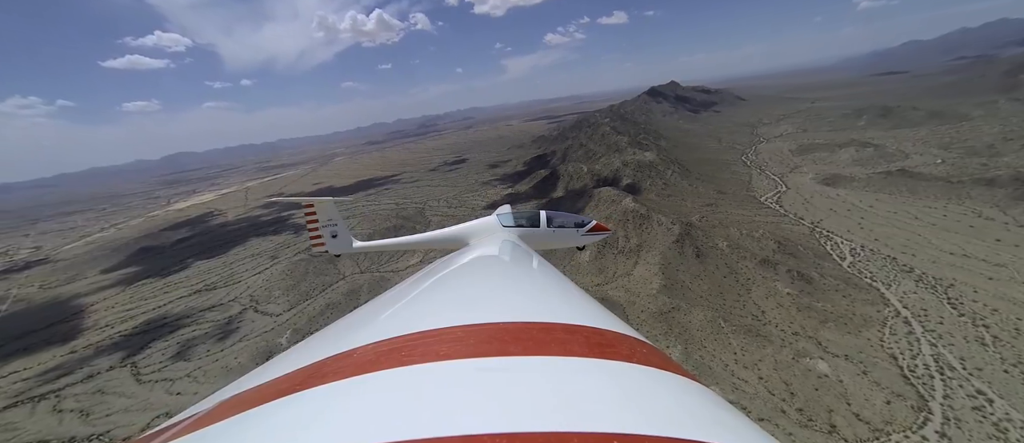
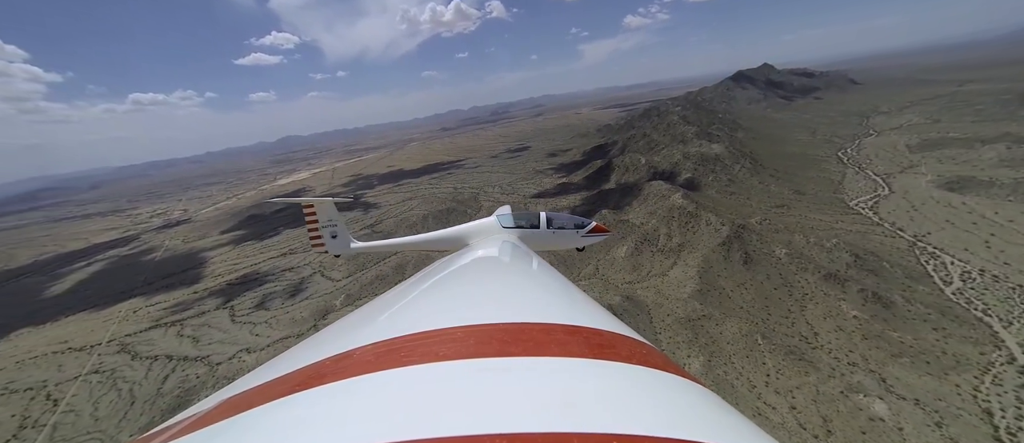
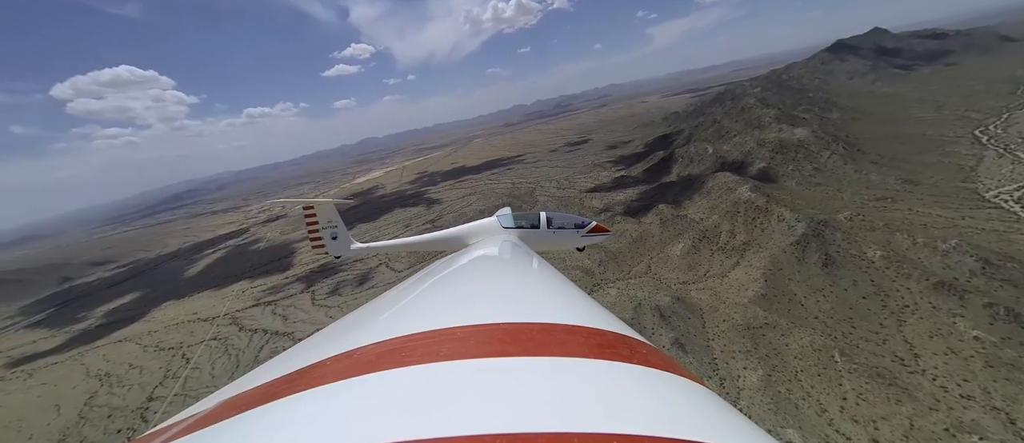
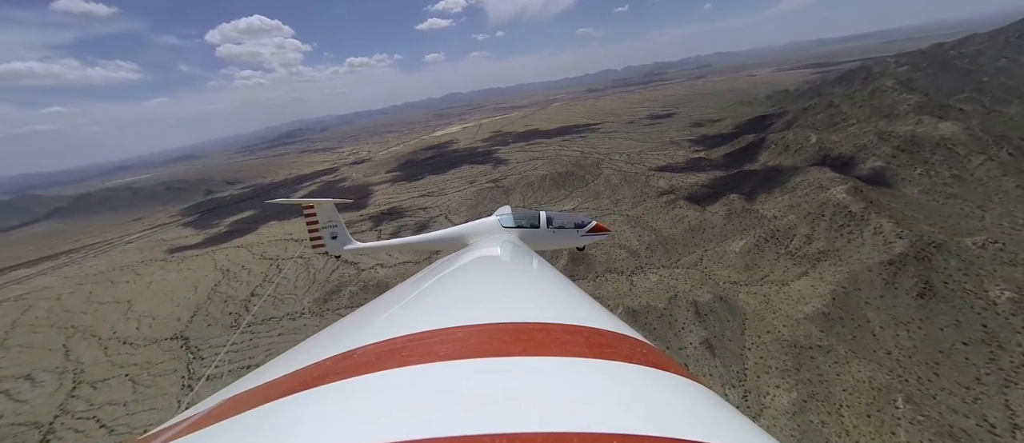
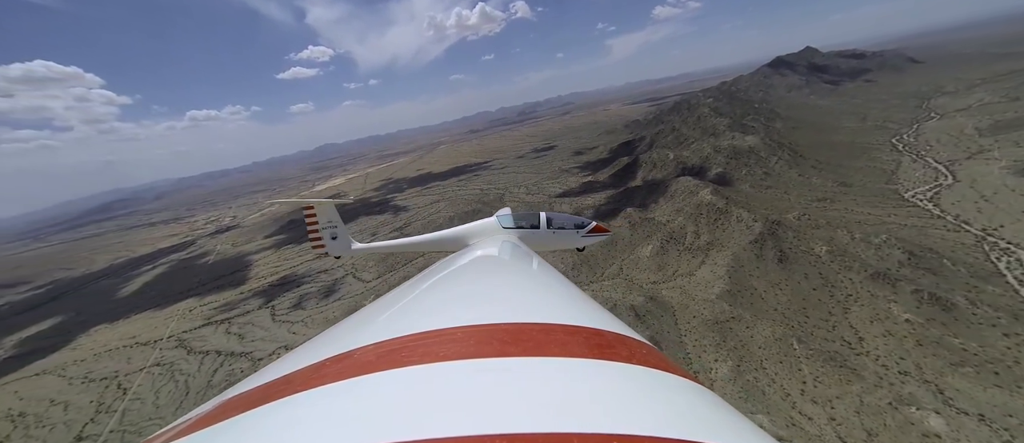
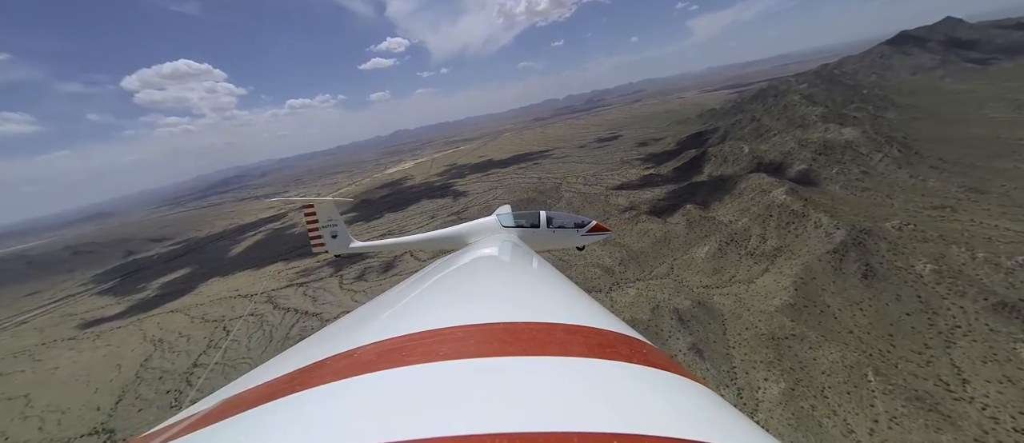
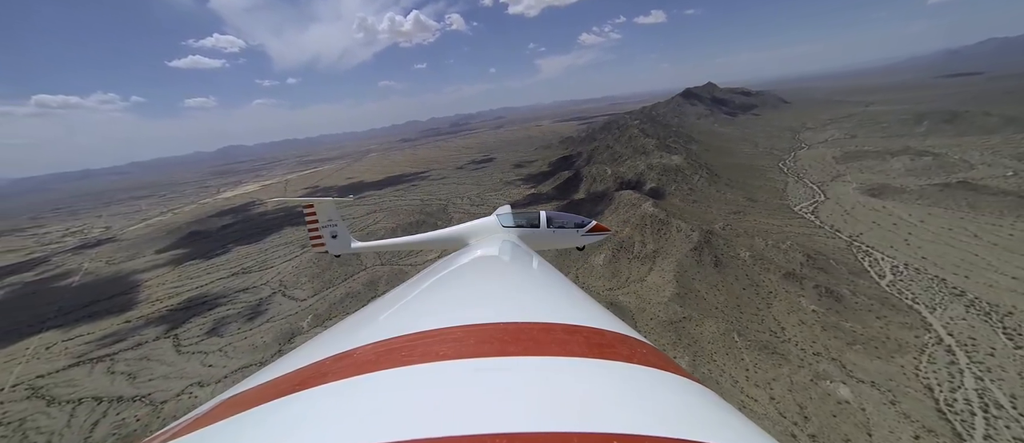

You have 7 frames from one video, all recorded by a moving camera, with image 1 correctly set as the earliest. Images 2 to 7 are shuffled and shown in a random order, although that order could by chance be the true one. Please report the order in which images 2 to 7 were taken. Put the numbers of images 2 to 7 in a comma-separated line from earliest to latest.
7, 2, 5, 3, 6, 4
